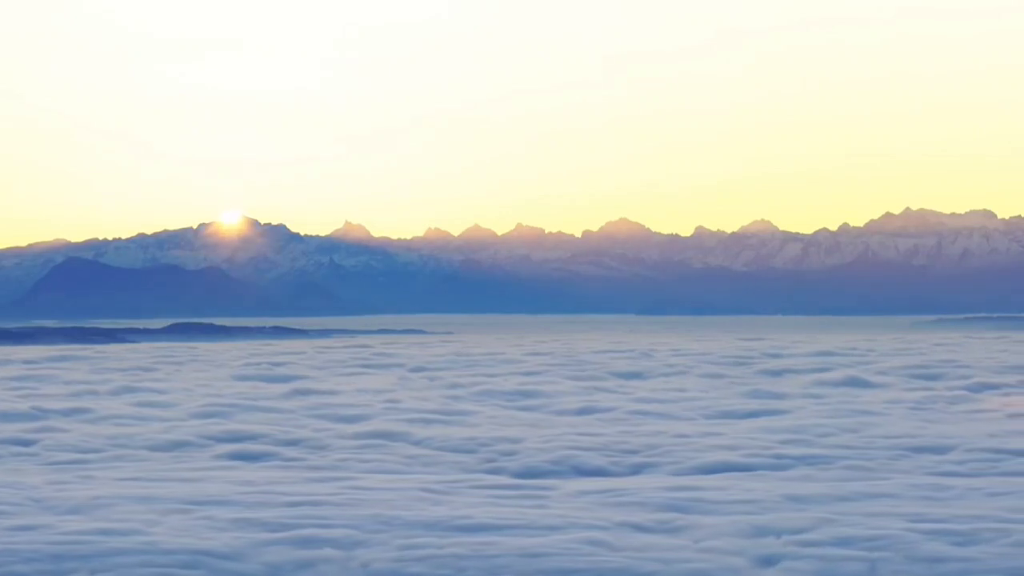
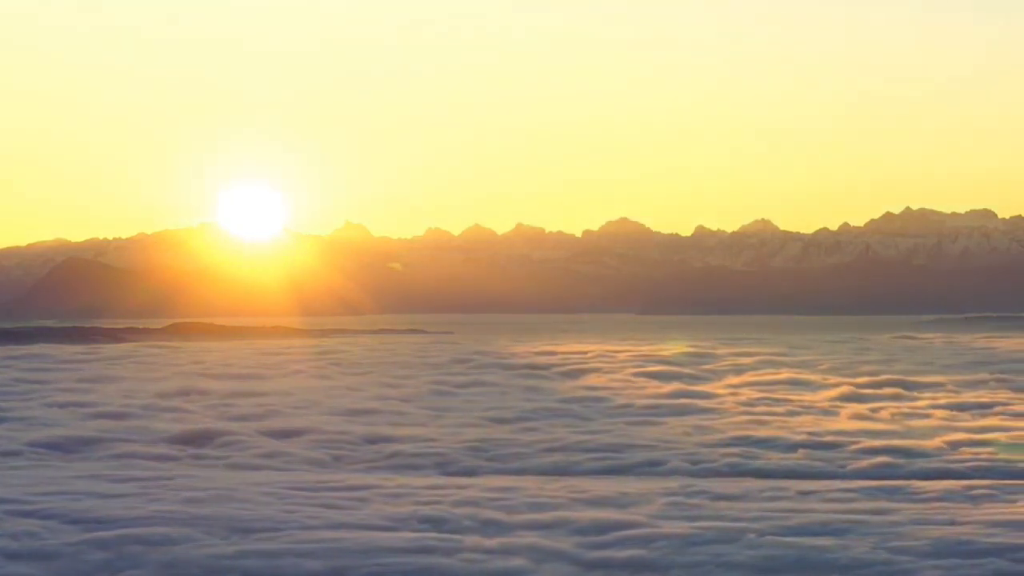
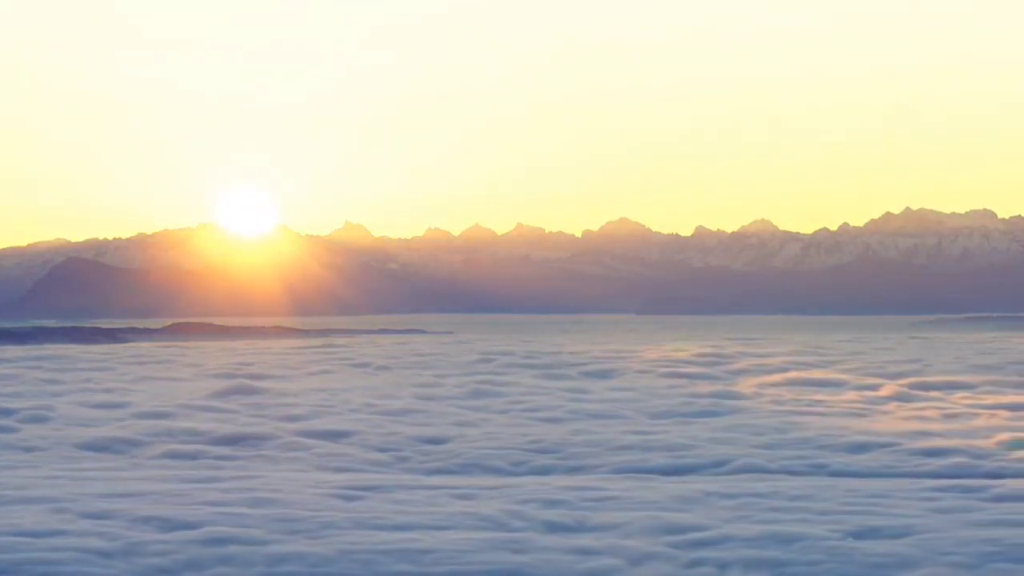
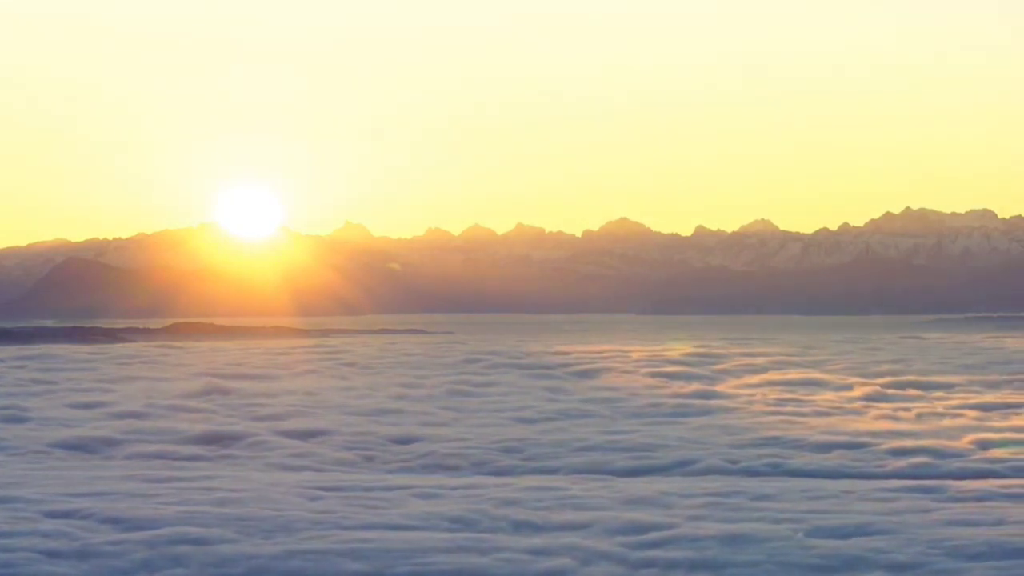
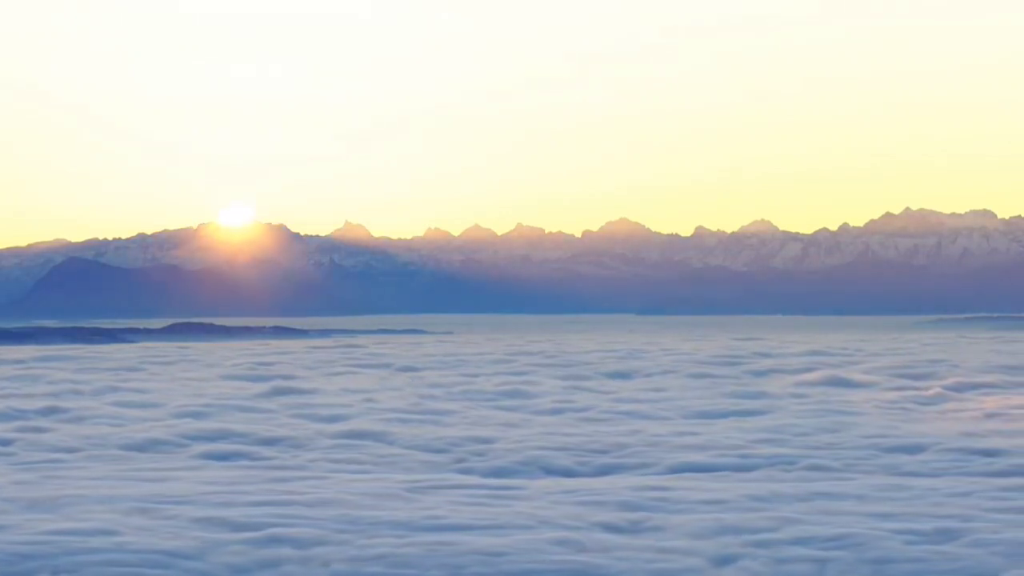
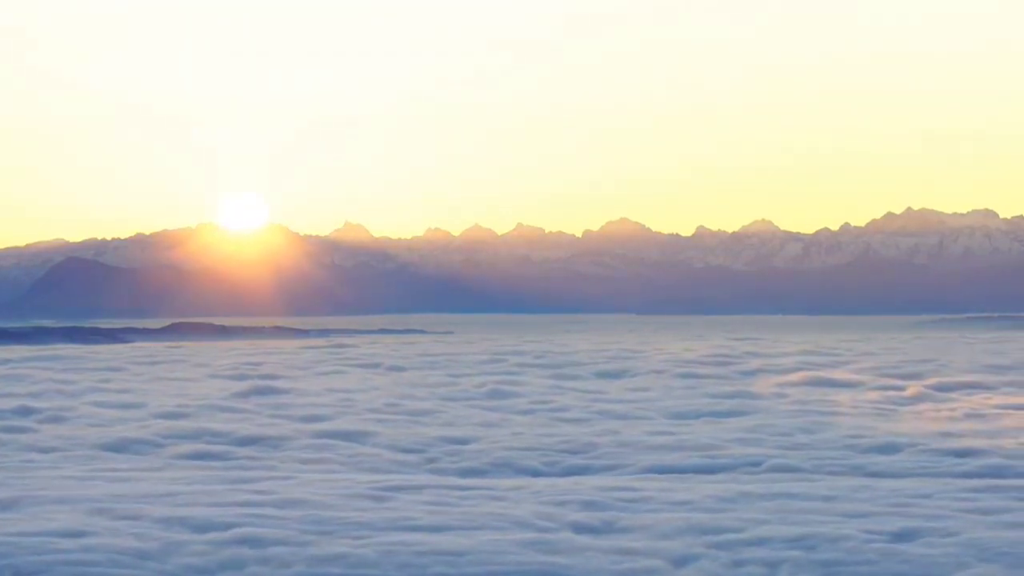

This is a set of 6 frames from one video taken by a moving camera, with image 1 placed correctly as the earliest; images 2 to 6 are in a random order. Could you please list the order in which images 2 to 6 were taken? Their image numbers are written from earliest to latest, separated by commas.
5, 6, 3, 4, 2
